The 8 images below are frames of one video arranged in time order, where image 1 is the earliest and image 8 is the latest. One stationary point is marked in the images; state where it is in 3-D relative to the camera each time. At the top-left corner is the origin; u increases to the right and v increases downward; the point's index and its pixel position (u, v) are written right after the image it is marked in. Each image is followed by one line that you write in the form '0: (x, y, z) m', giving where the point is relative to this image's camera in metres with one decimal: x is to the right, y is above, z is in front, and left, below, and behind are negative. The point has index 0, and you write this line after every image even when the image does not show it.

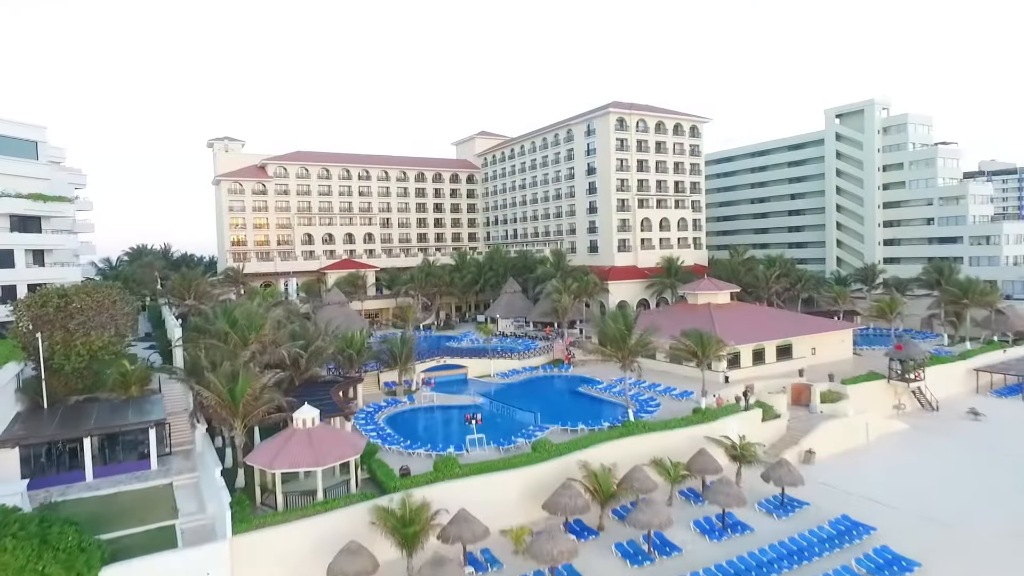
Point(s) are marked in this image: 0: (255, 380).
0: (-7.9, -2.9, +19.1) m
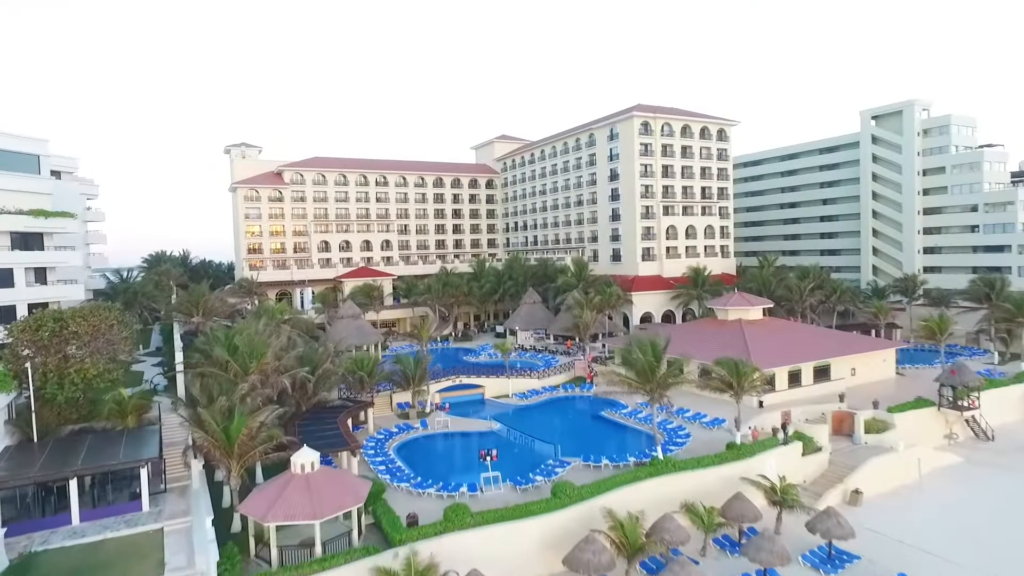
0: (-7.4, -3.7, +17.7) m
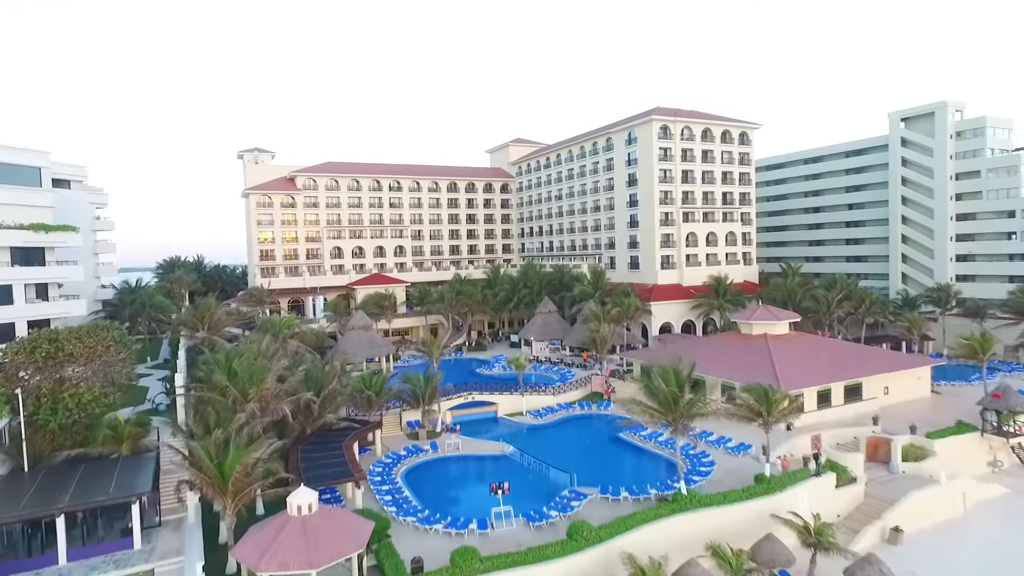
0: (-7.1, -4.4, +16.6) m
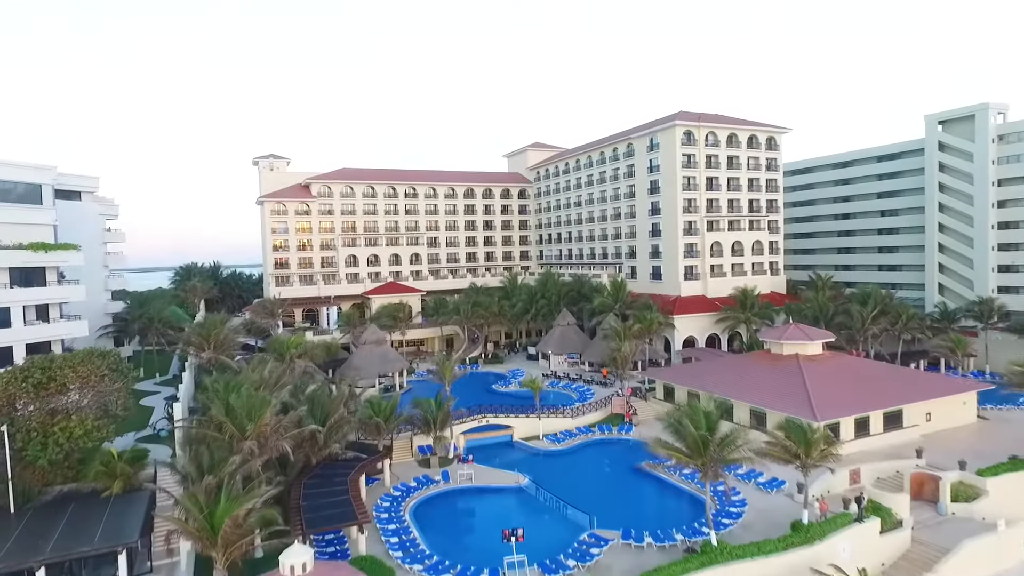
0: (-6.8, -5.3, +15.4) m
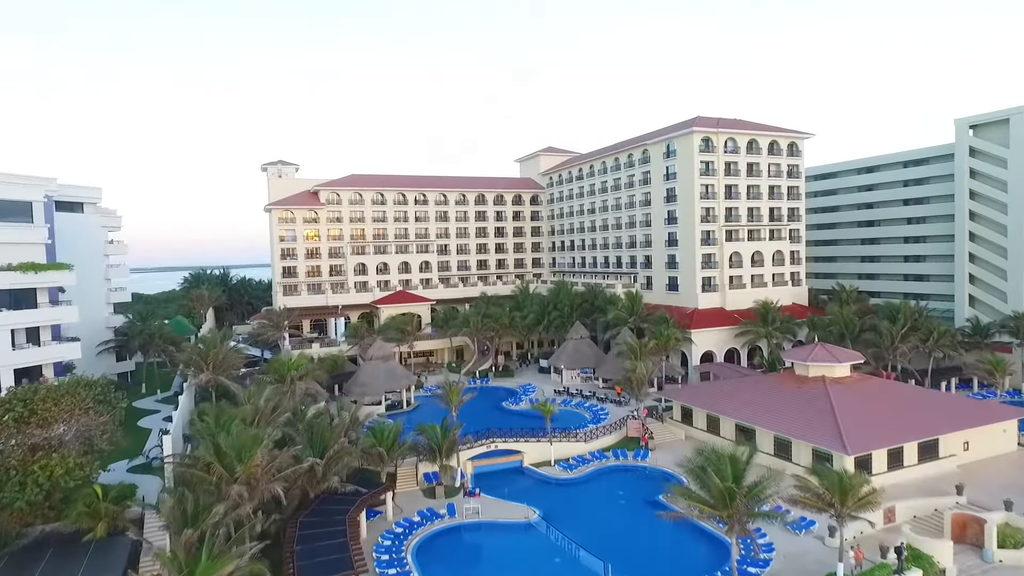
0: (-6.6, -6.2, +14.1) m
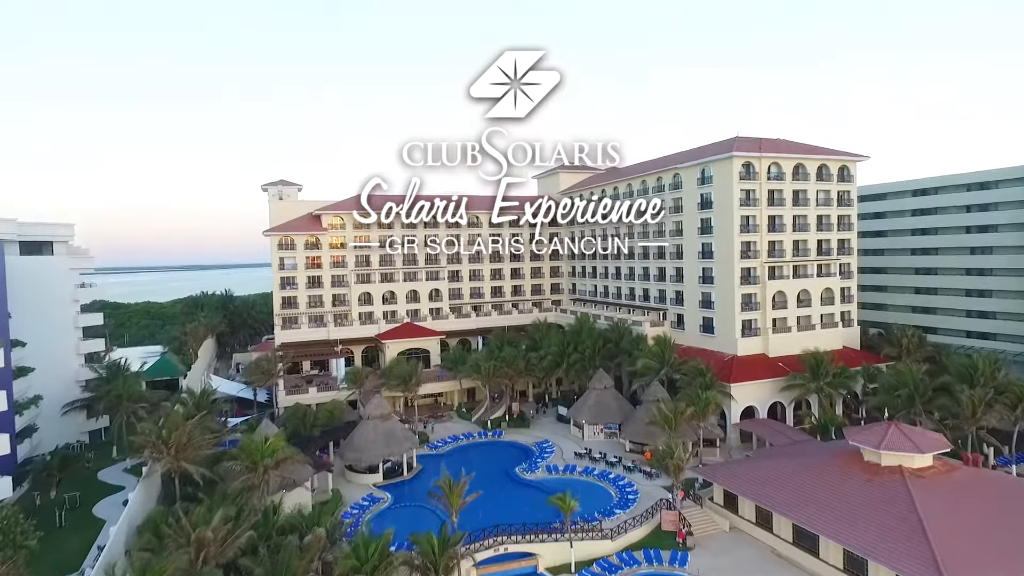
0: (-6.6, -9.1, +9.7) m
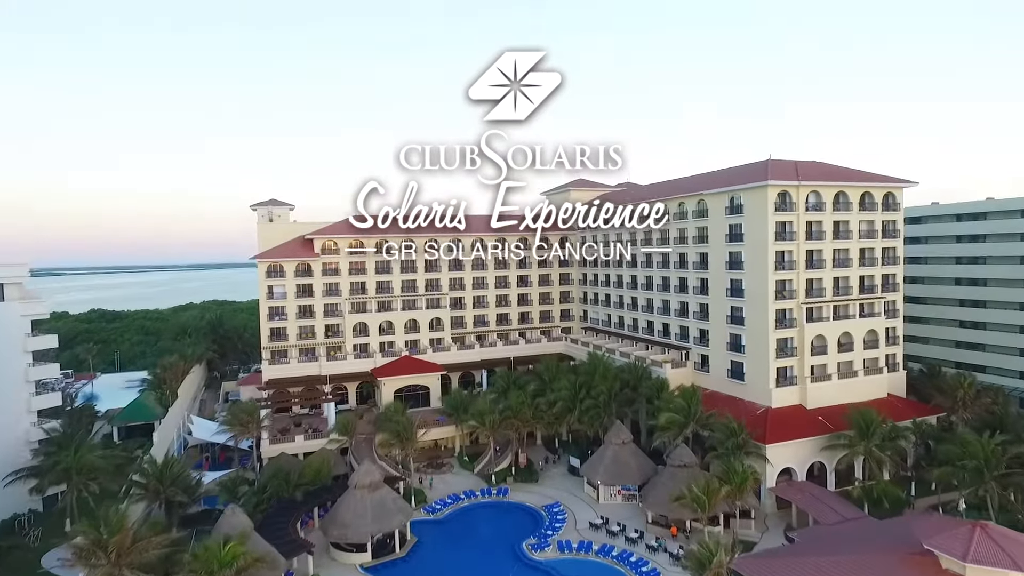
0: (-6.5, -11.6, +5.6) m
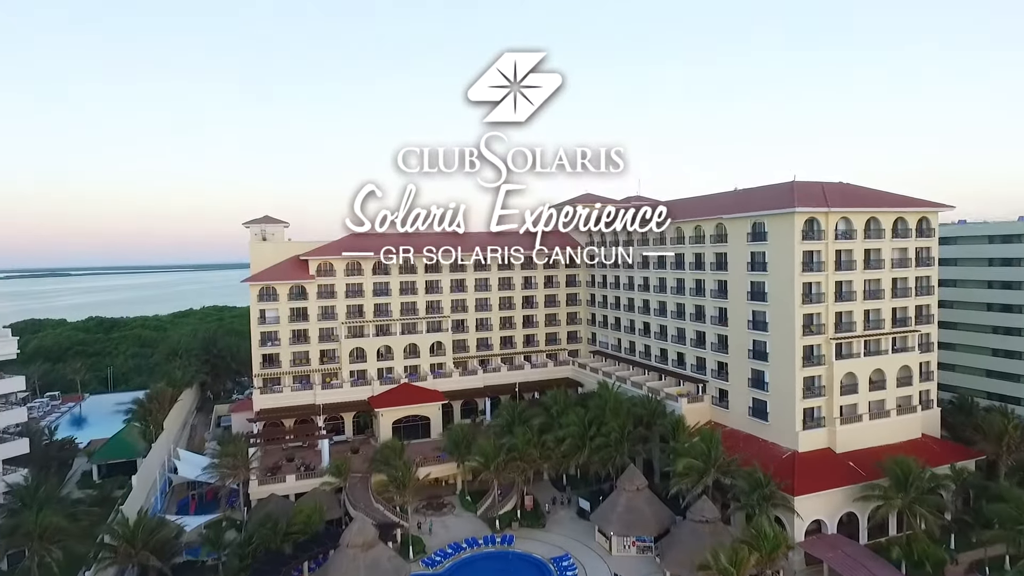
0: (-6.3, -13.5, +3.0) m
